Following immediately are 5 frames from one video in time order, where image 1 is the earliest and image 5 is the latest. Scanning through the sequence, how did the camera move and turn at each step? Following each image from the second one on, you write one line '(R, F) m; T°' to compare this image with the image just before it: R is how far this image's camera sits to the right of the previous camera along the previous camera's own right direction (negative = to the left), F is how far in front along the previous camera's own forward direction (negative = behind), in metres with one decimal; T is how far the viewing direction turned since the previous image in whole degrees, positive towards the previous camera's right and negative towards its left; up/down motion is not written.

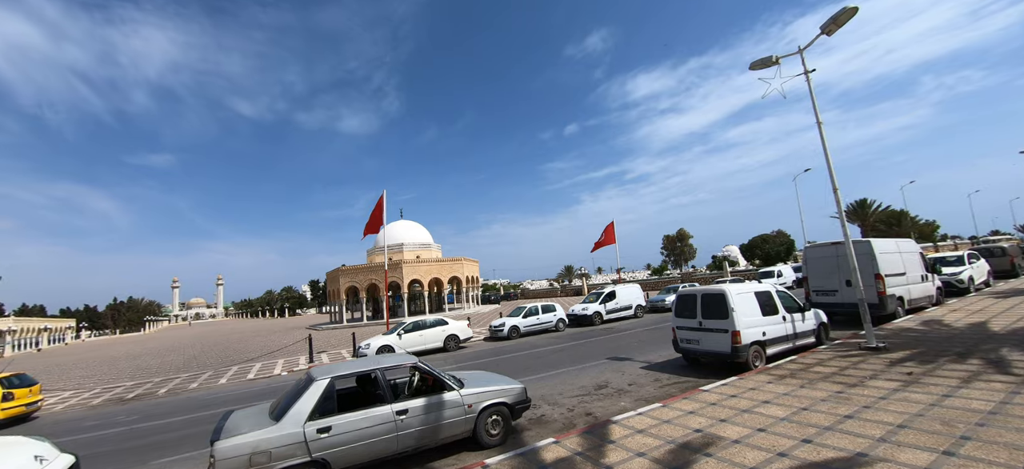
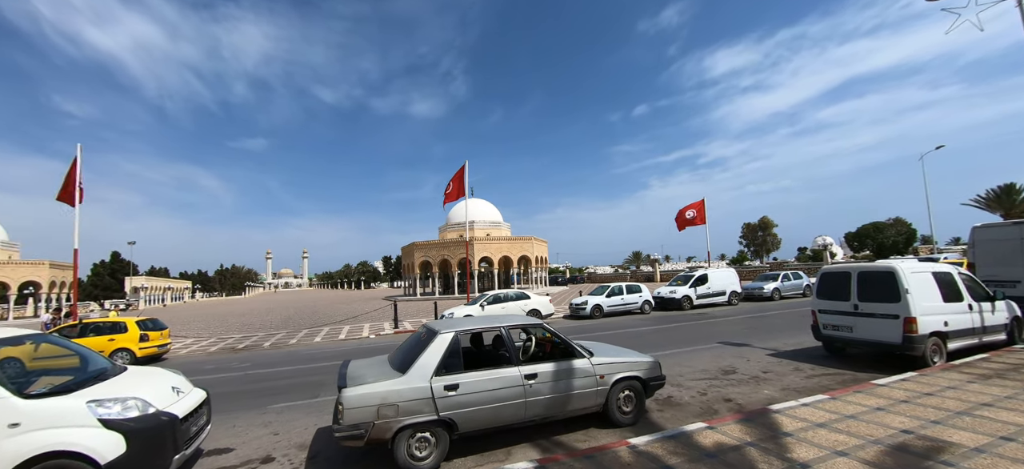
(-1.0, +0.7) m; -9°
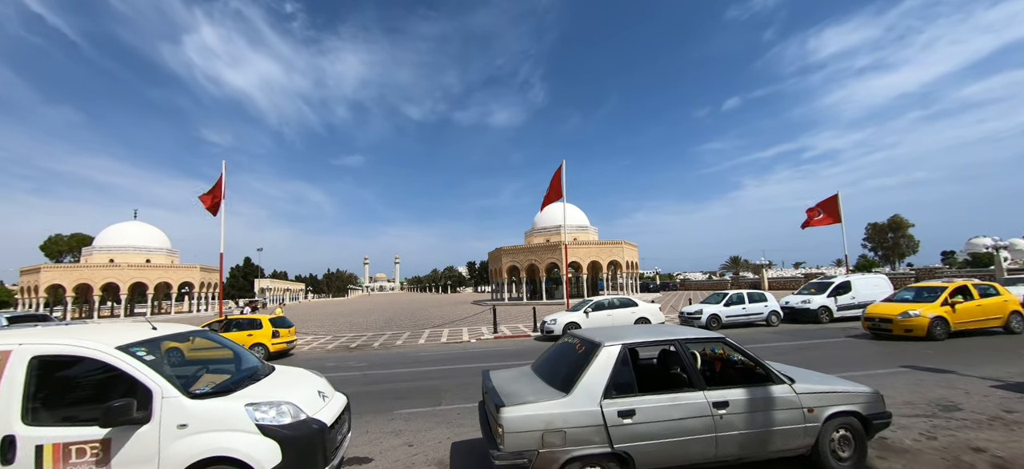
(-0.9, +0.6) m; -11°
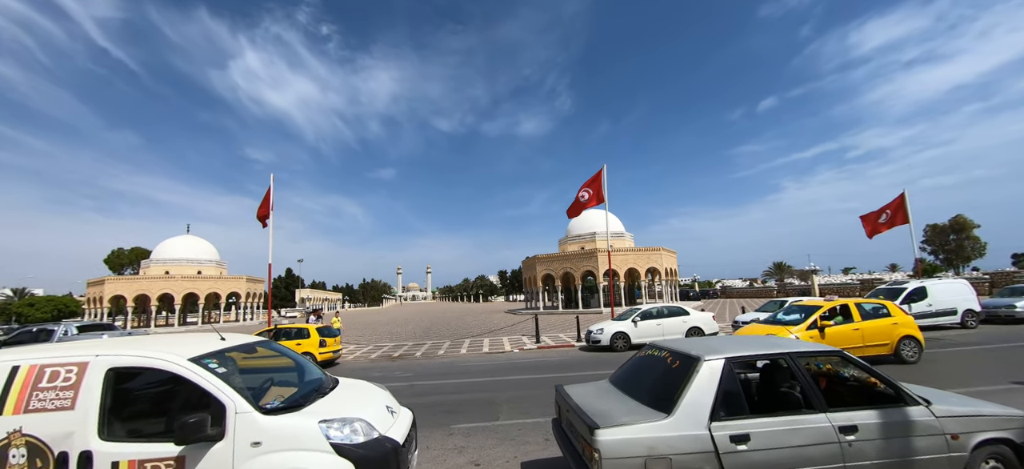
(-0.4, +0.3) m; -4°
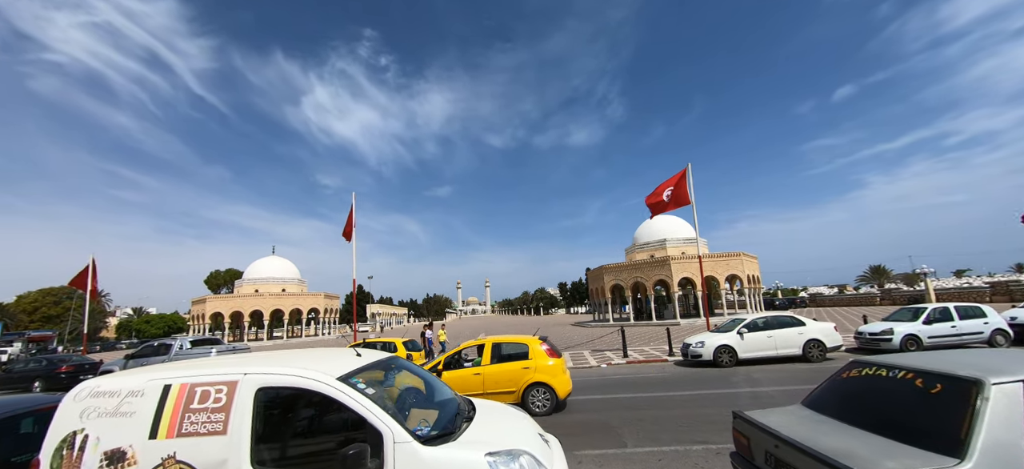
(-0.9, +0.5) m; -8°
